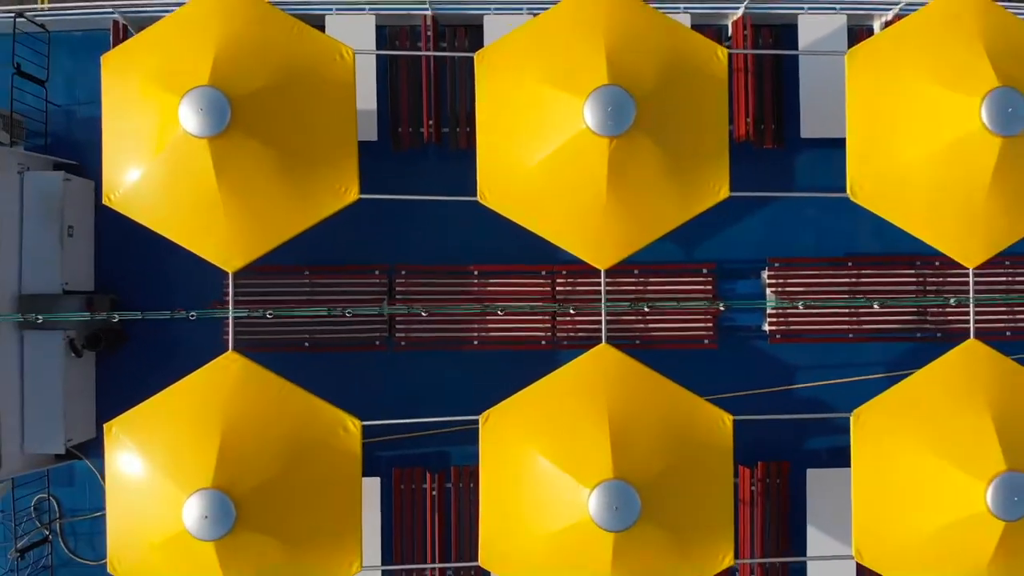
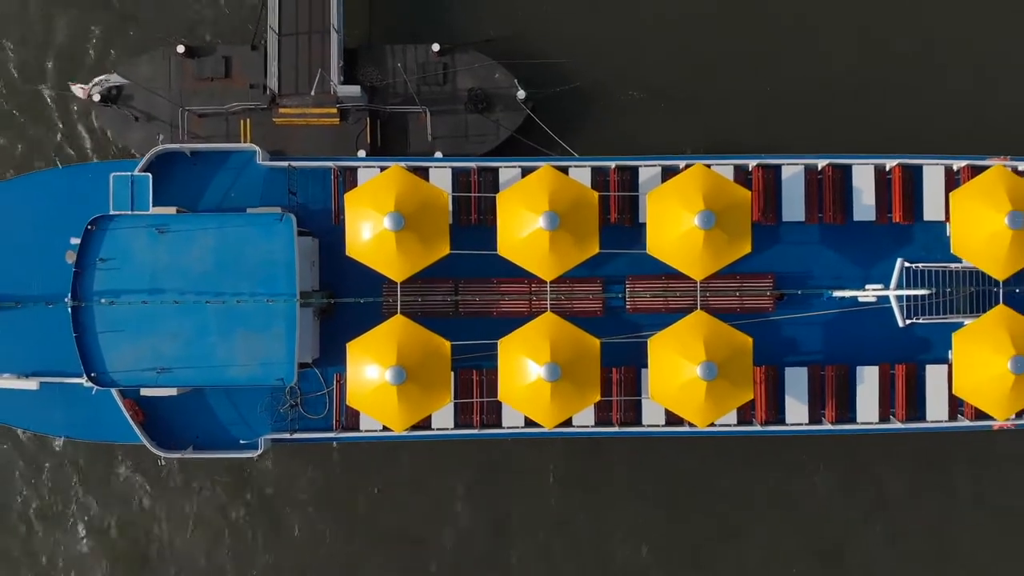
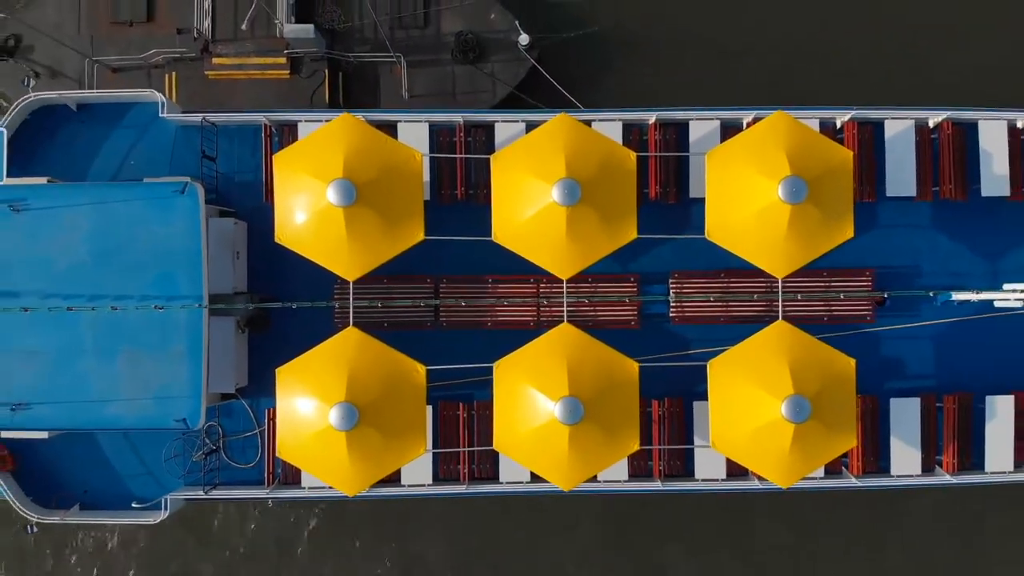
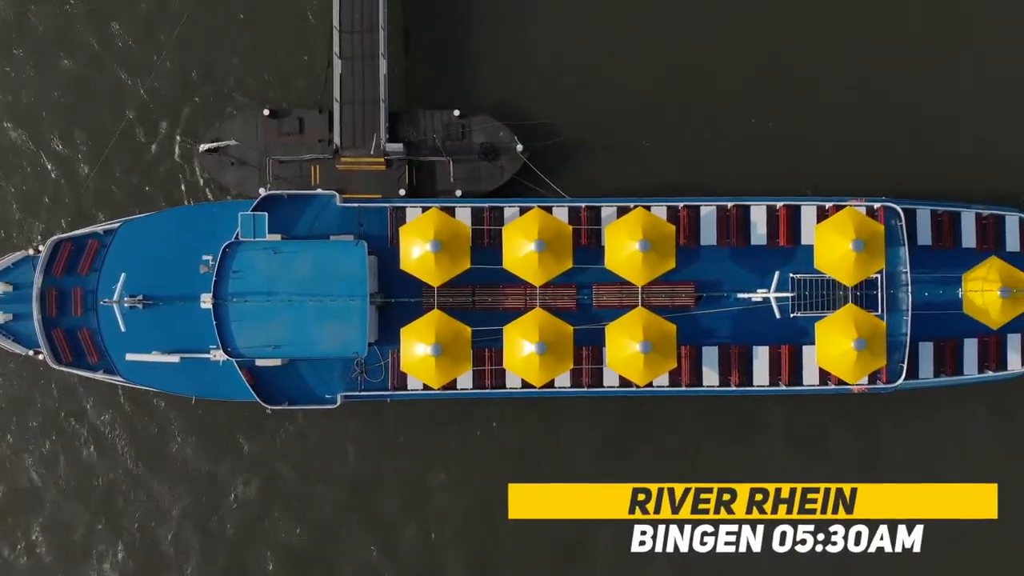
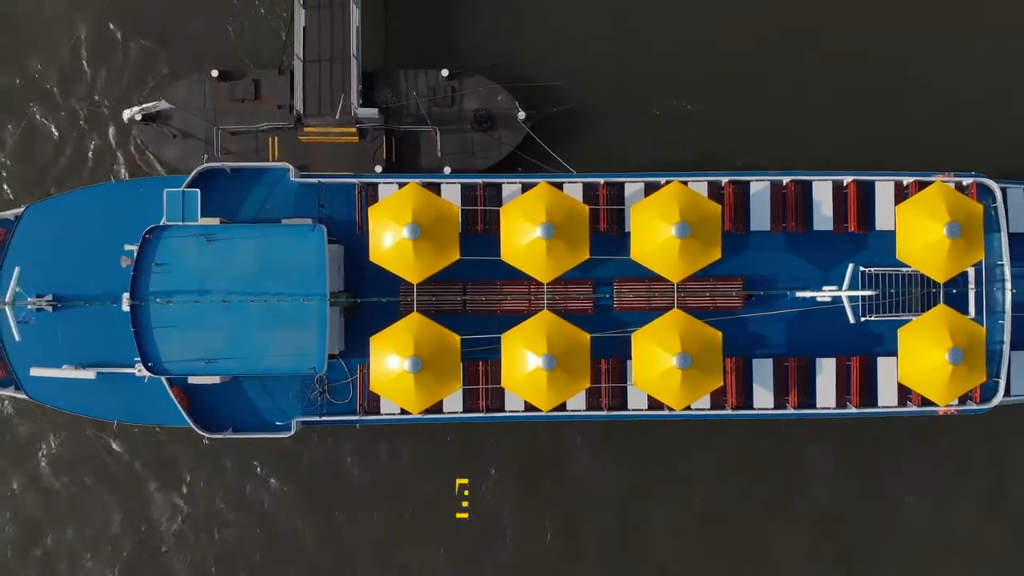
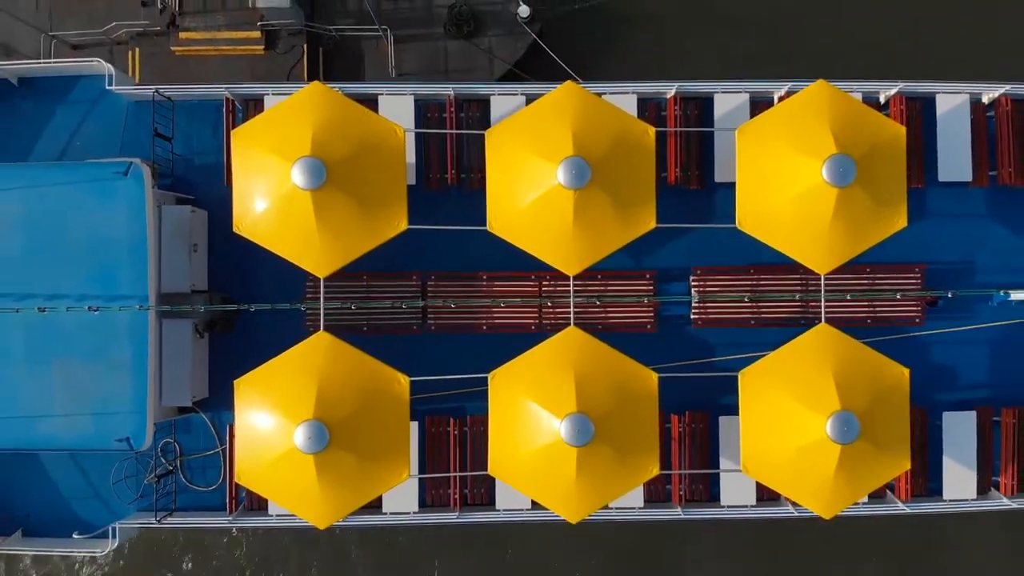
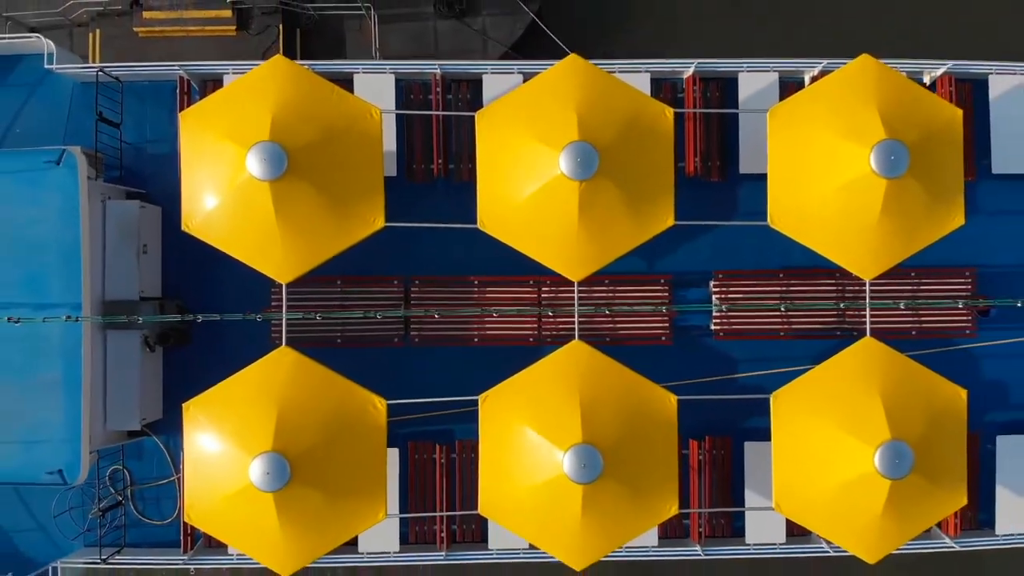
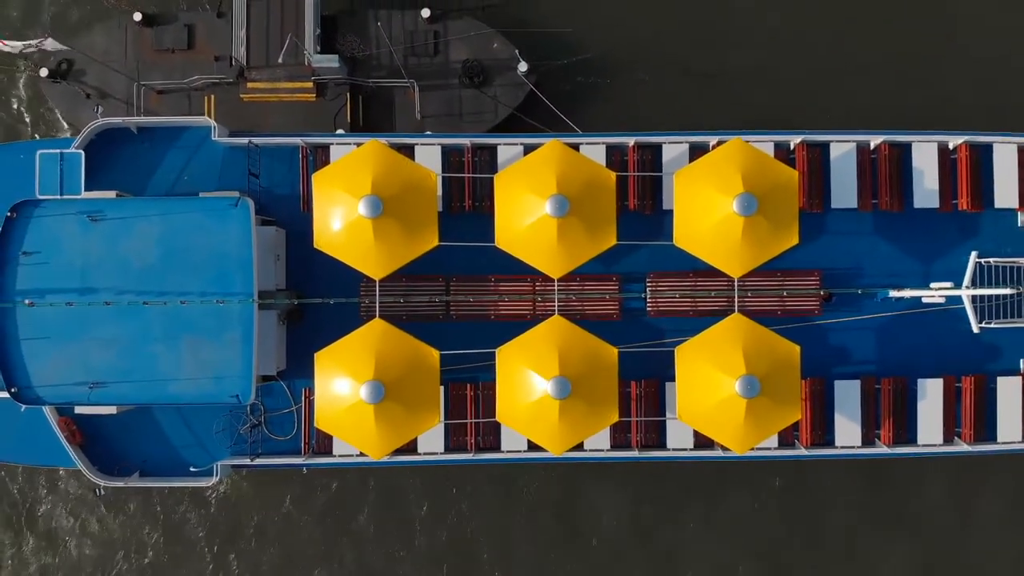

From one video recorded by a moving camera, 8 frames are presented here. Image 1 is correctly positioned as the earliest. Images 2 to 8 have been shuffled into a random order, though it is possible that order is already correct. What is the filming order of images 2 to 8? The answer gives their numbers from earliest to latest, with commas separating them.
7, 6, 3, 8, 2, 5, 4
